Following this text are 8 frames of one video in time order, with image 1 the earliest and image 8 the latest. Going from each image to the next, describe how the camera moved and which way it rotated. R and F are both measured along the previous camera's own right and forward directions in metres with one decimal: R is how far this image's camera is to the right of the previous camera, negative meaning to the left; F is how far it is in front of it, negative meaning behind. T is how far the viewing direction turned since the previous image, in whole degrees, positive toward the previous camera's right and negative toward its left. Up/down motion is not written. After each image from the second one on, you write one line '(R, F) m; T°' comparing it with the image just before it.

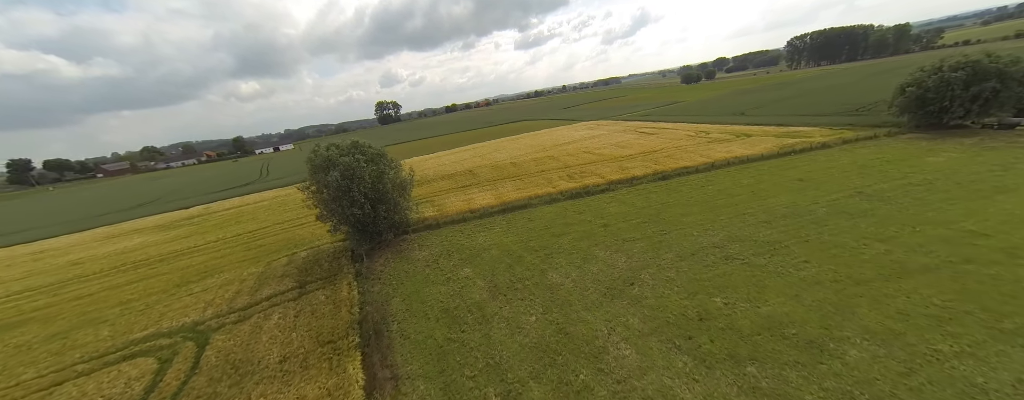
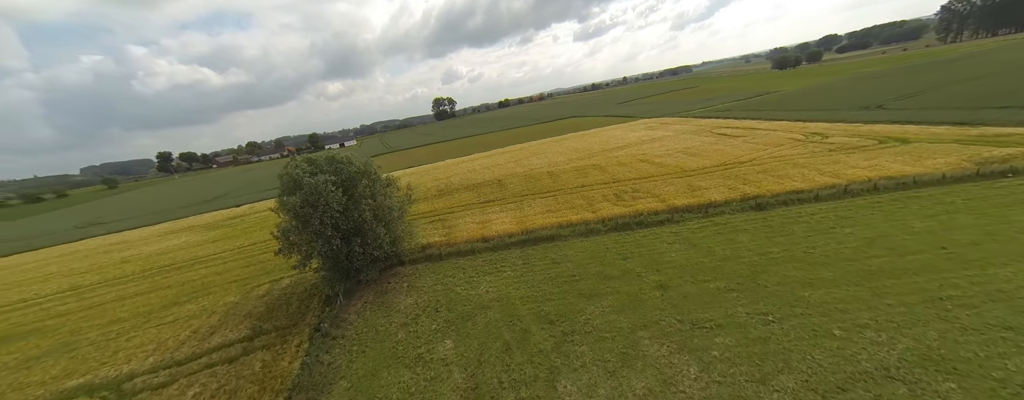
(+1.7, +5.2) m; -11°
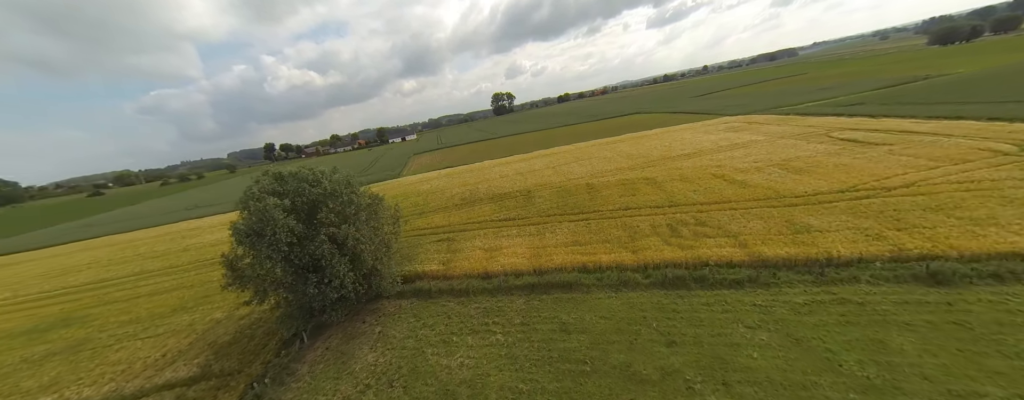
(+2.3, +4.3) m; -12°
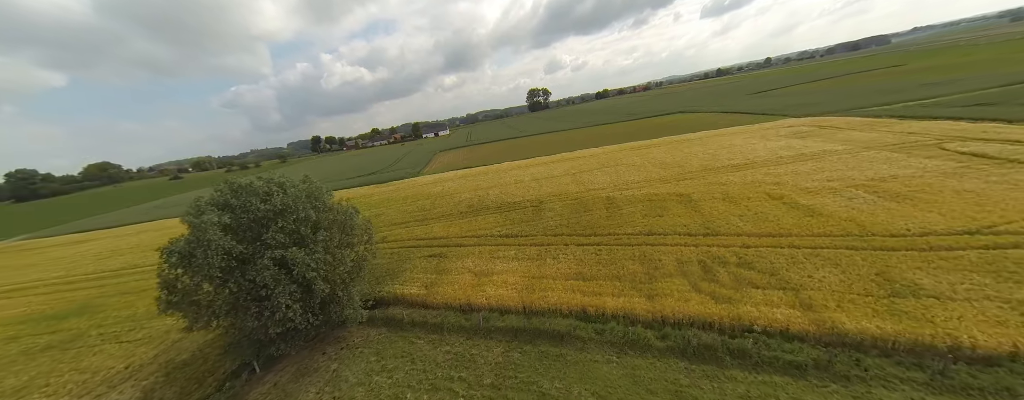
(+2.0, +2.6) m; -7°
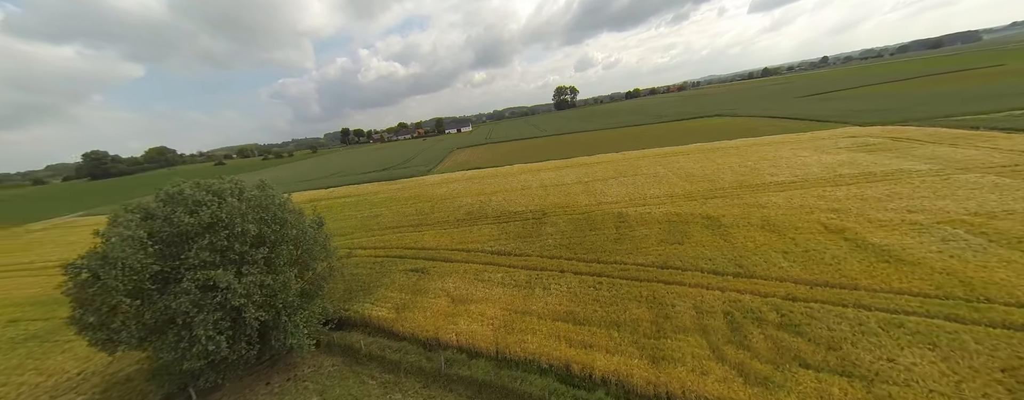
(+1.7, +2.3) m; -5°
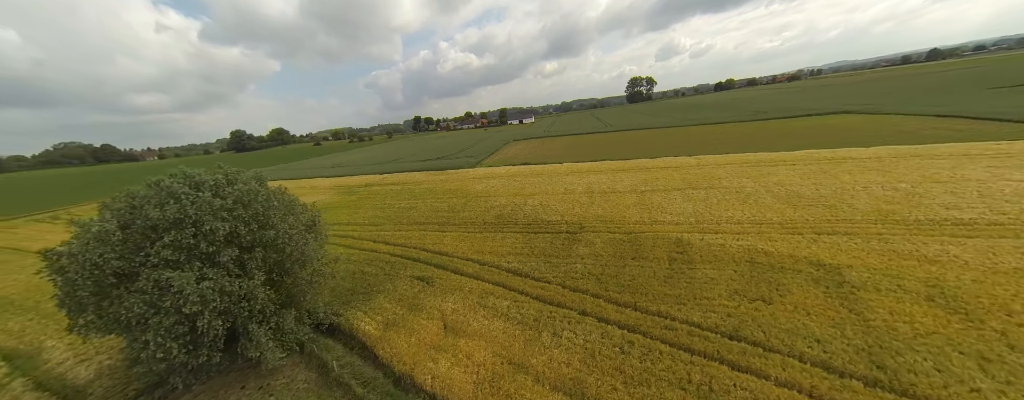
(+1.7, +2.9) m; -12°
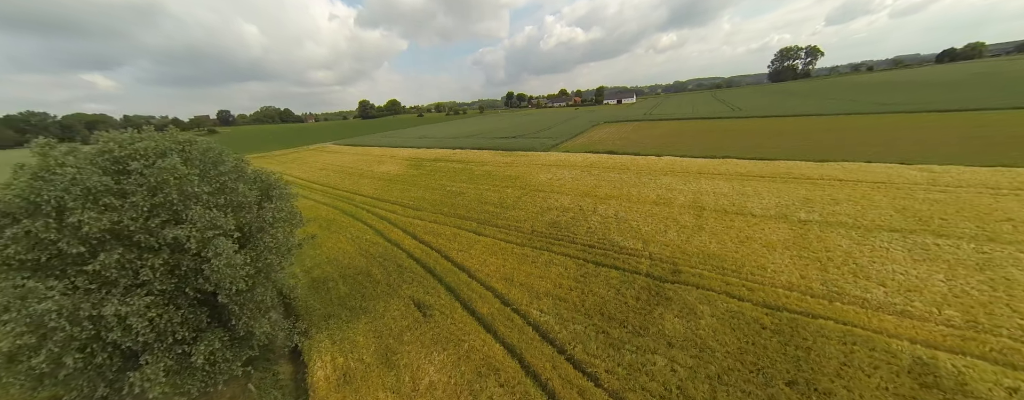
(+1.1, +5.8) m; -17°
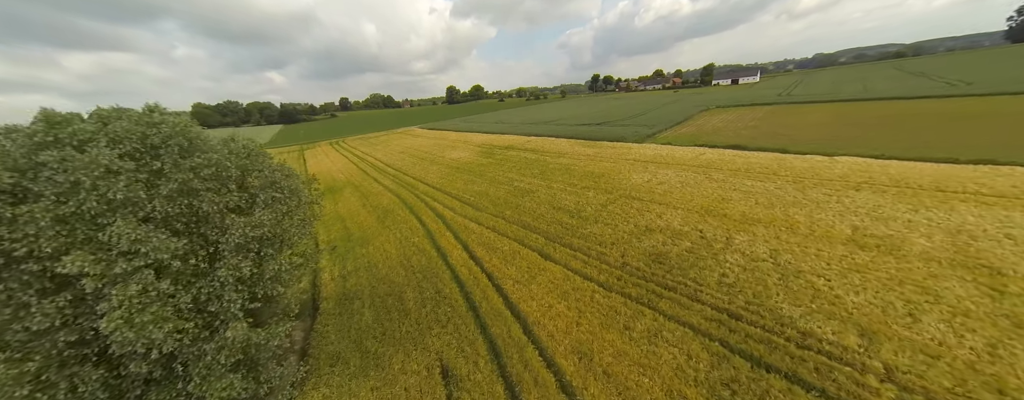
(-0.6, +4.6) m; -16°
